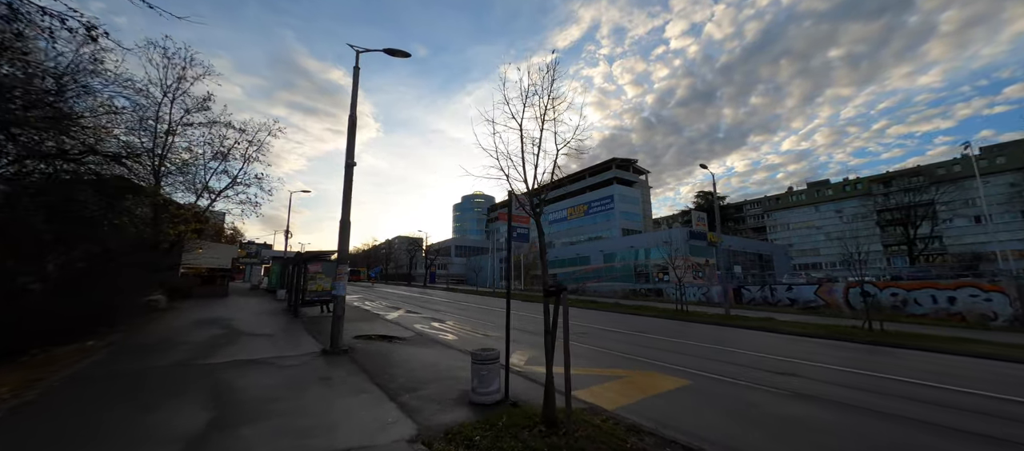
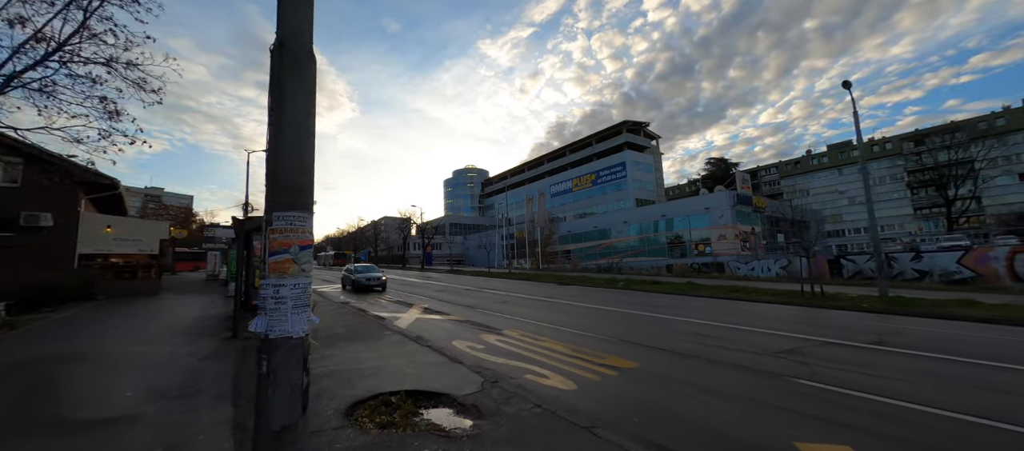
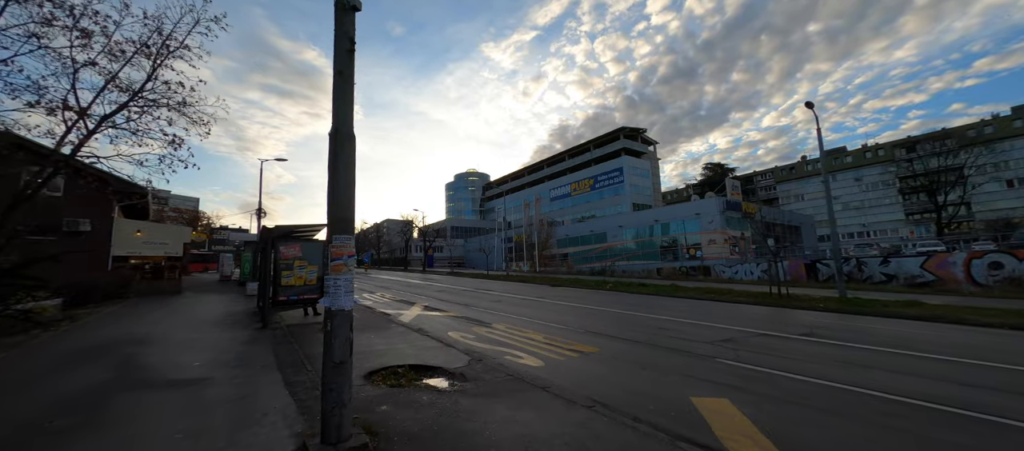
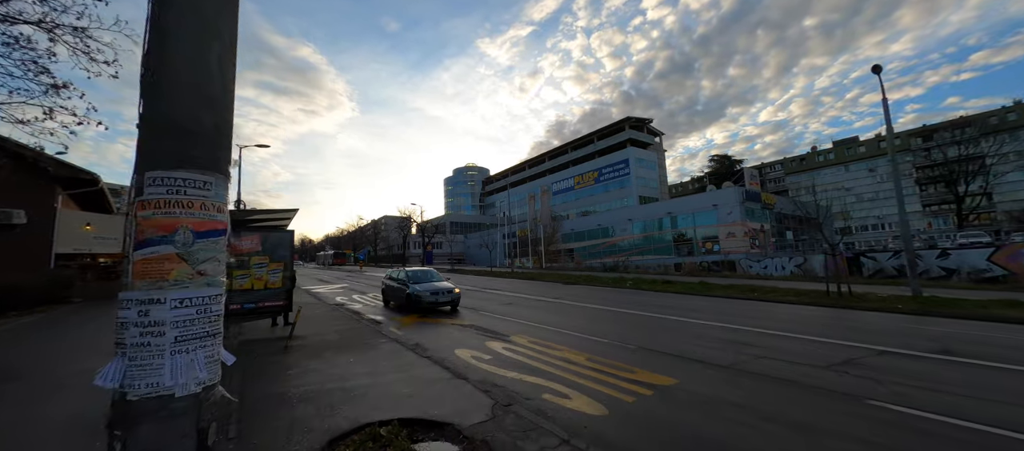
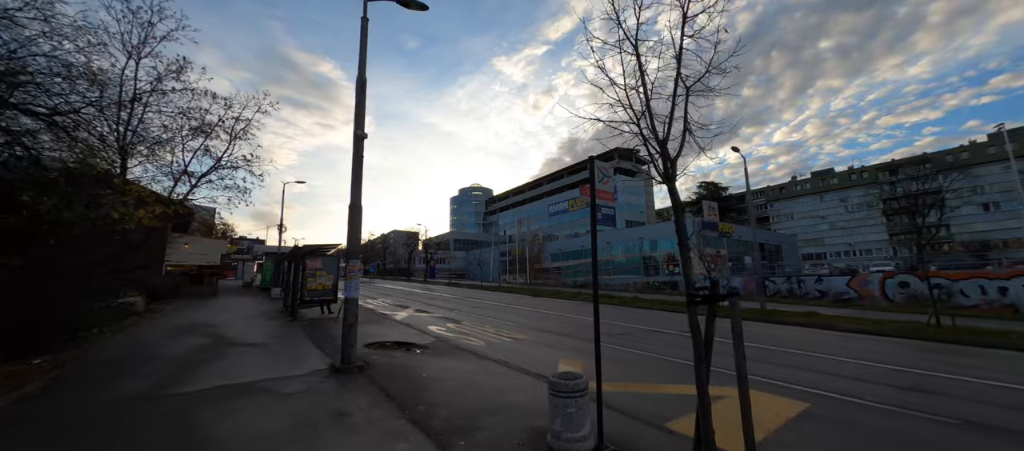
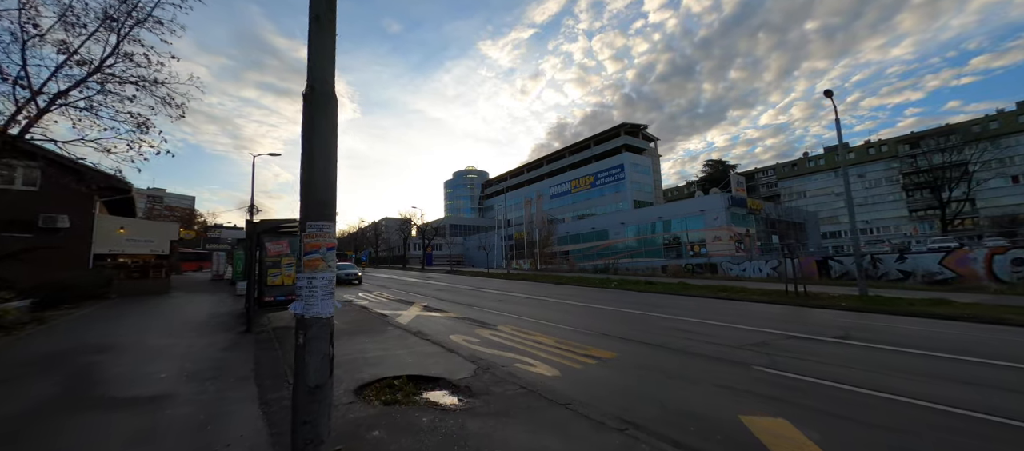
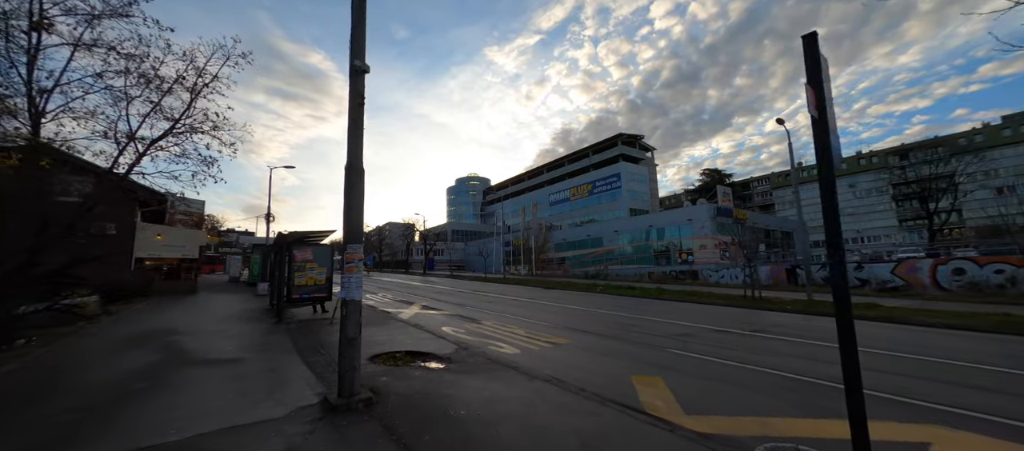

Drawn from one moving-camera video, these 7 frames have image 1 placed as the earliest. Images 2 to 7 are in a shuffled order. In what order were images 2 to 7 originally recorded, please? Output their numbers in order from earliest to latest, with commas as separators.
5, 7, 3, 6, 2, 4
